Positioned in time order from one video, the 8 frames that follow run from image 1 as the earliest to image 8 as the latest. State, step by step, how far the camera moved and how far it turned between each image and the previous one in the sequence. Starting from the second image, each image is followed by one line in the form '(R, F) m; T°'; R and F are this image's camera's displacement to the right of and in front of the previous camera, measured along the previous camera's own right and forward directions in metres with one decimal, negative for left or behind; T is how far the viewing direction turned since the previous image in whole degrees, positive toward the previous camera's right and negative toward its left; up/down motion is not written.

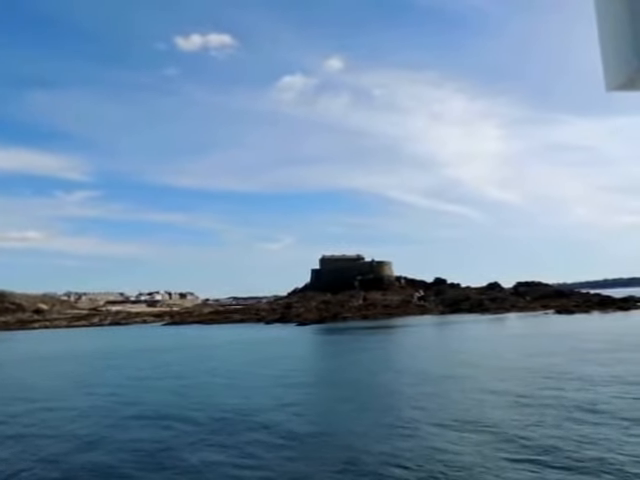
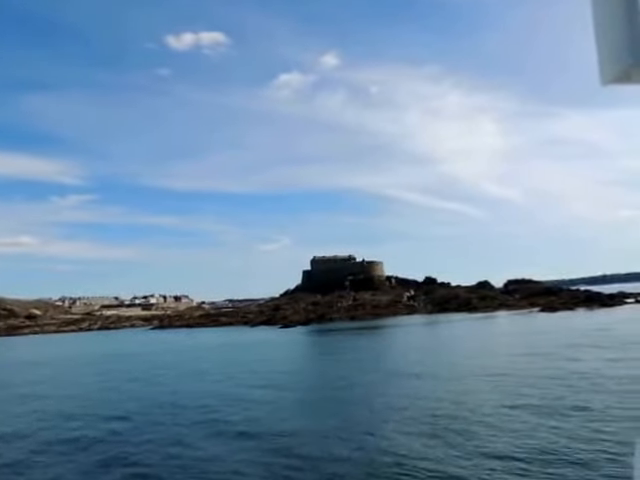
(-1.3, -0.6) m; +1°
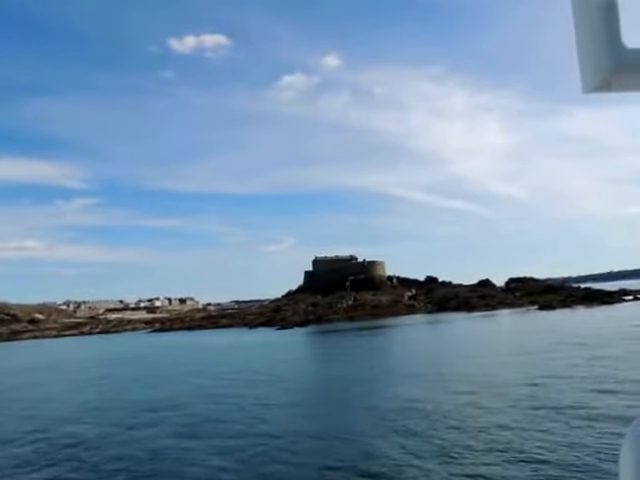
(+1.7, -0.2) m; -1°
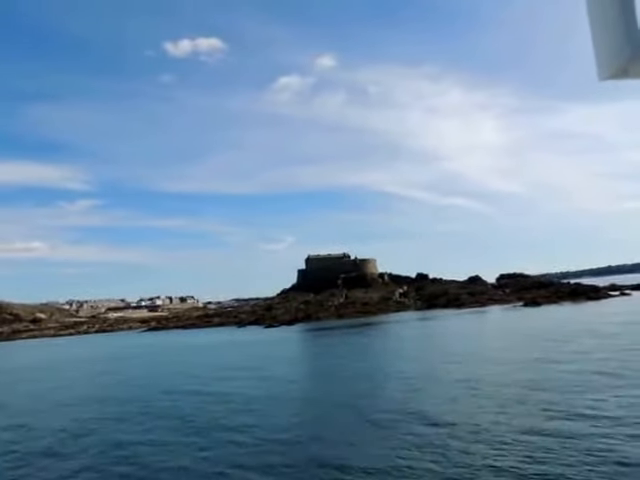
(+2.5, -1.6) m; -1°
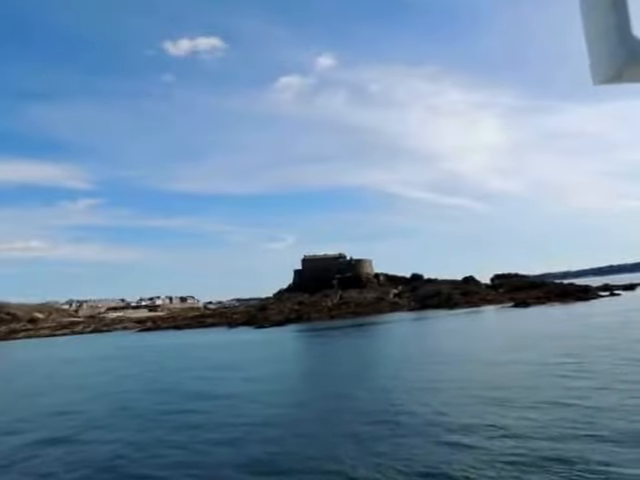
(+1.5, -0.6) m; -1°
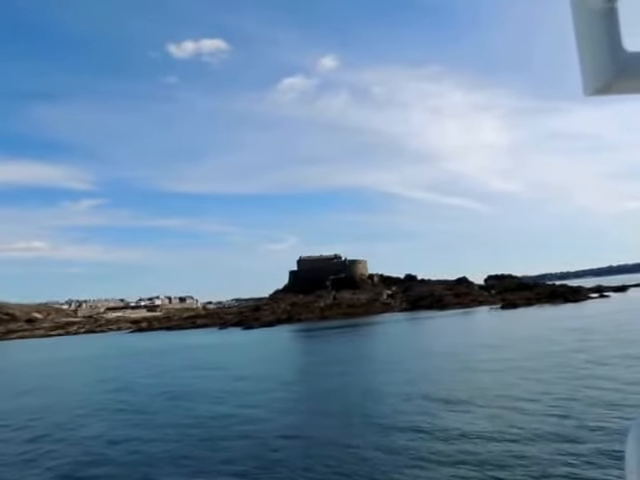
(+1.7, -0.4) m; -1°
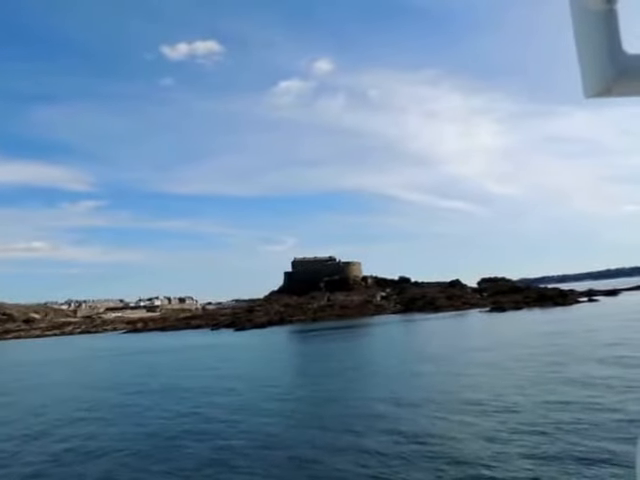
(+1.3, -0.9) m; 0°
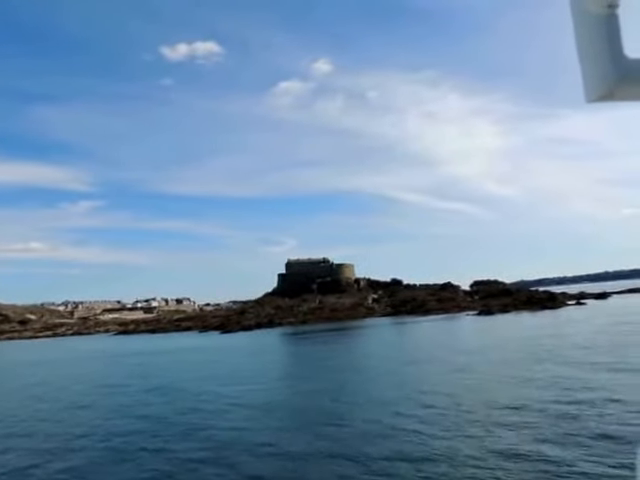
(+1.4, -0.4) m; 0°
